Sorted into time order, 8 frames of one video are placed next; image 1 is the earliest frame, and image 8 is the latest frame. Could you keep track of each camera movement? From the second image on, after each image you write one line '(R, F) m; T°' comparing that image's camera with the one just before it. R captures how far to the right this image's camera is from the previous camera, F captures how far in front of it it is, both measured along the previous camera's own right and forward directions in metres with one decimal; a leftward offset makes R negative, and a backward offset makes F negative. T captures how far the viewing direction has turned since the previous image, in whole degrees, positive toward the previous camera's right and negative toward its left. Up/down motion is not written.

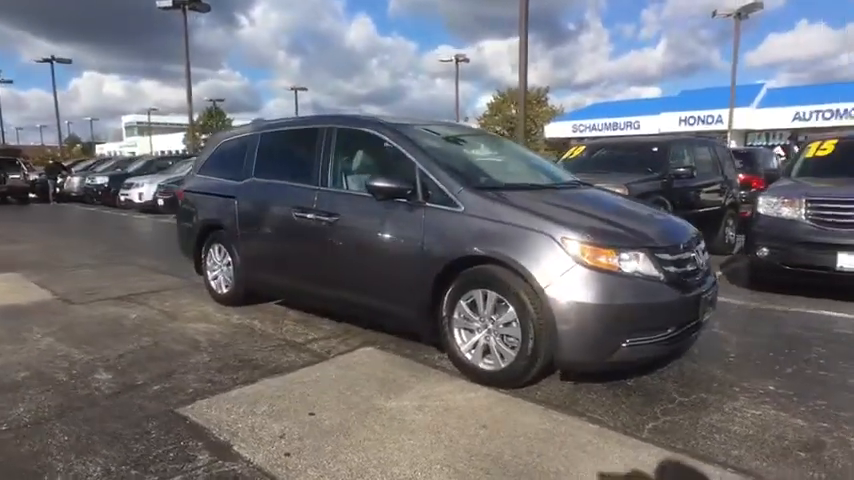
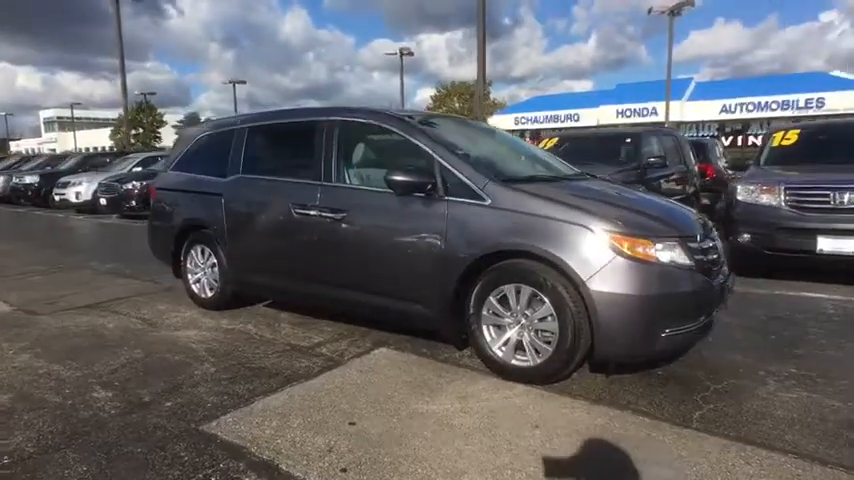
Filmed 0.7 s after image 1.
(-0.7, +0.2) m; +6°
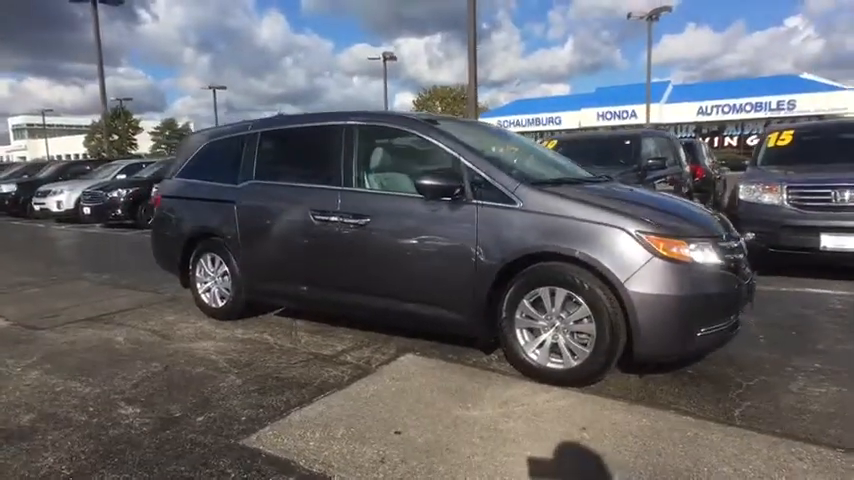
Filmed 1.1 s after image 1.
(-0.4, 0.0) m; +2°
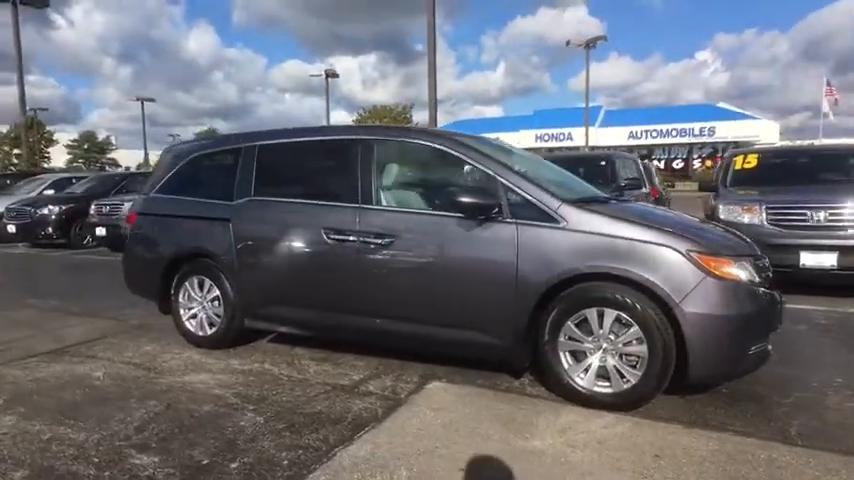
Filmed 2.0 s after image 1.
(-0.8, +0.3) m; +7°
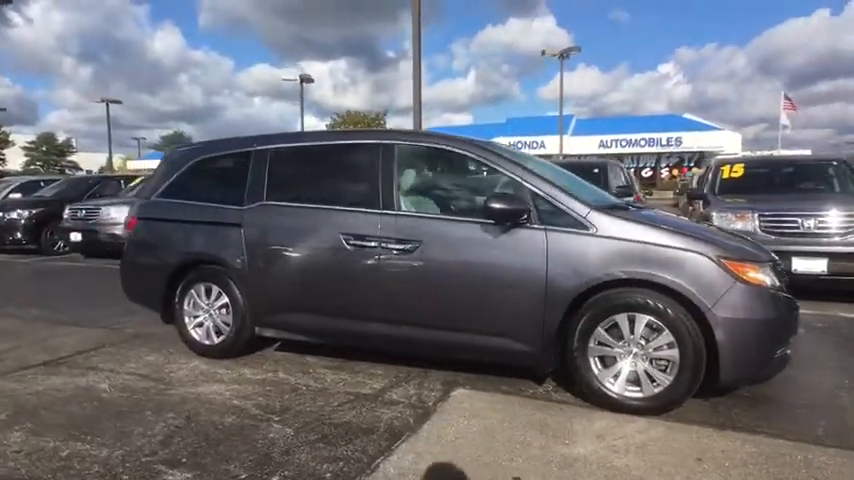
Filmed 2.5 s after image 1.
(-0.5, +0.1) m; +3°
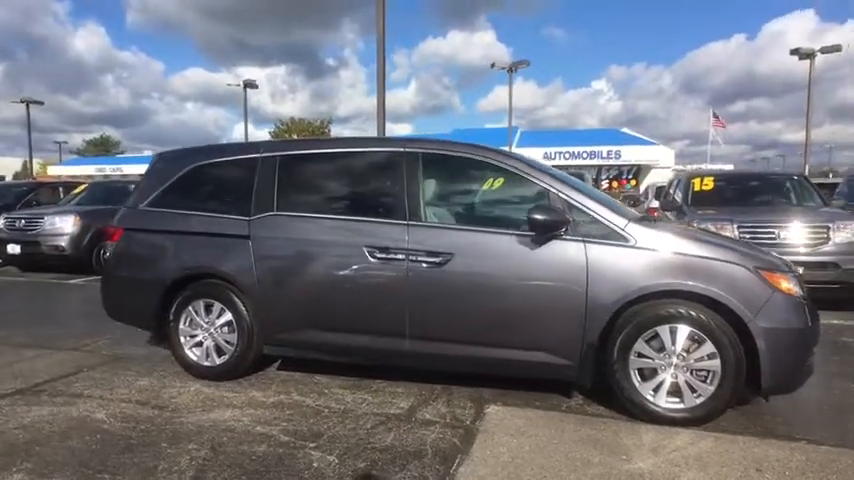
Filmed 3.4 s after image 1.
(-0.8, +0.2) m; +6°
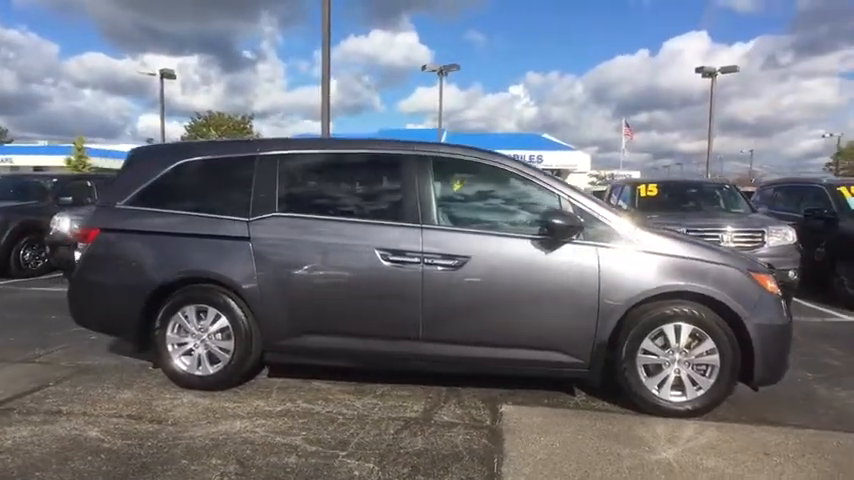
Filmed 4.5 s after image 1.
(-0.8, +0.1) m; +9°
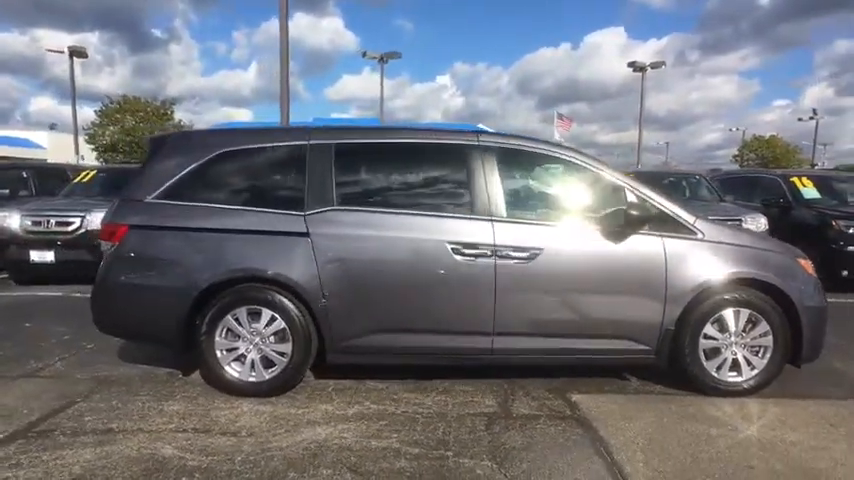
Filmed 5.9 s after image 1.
(-1.3, +0.2) m; +8°
